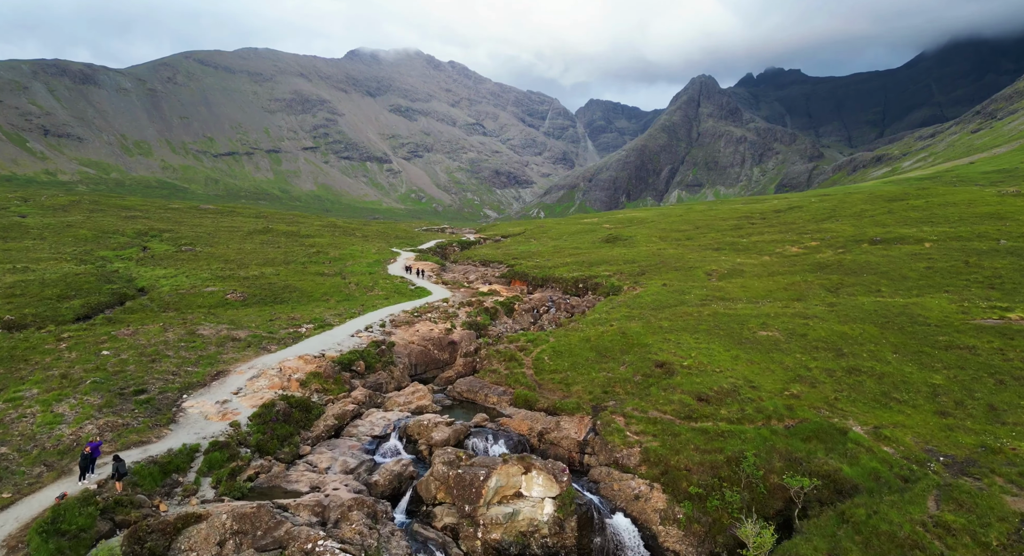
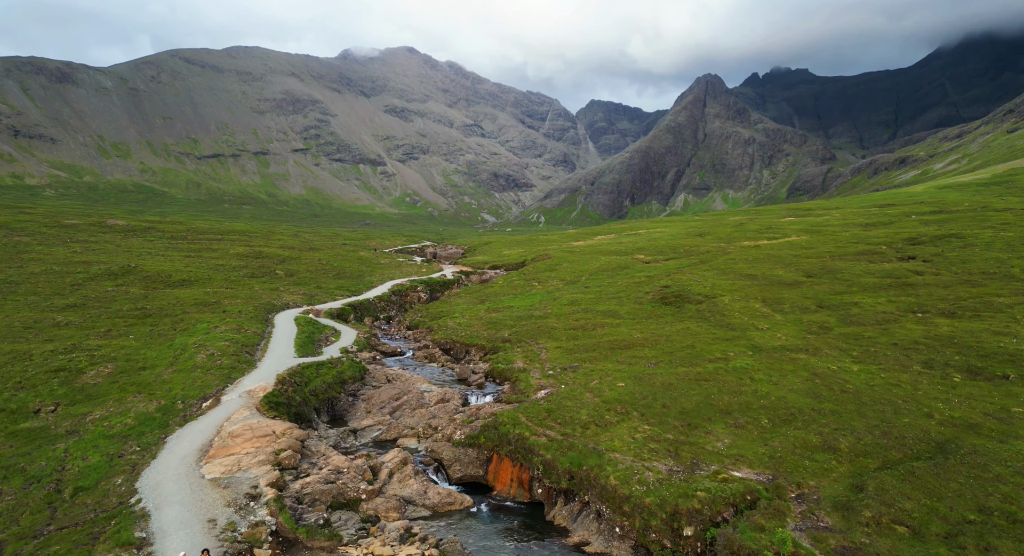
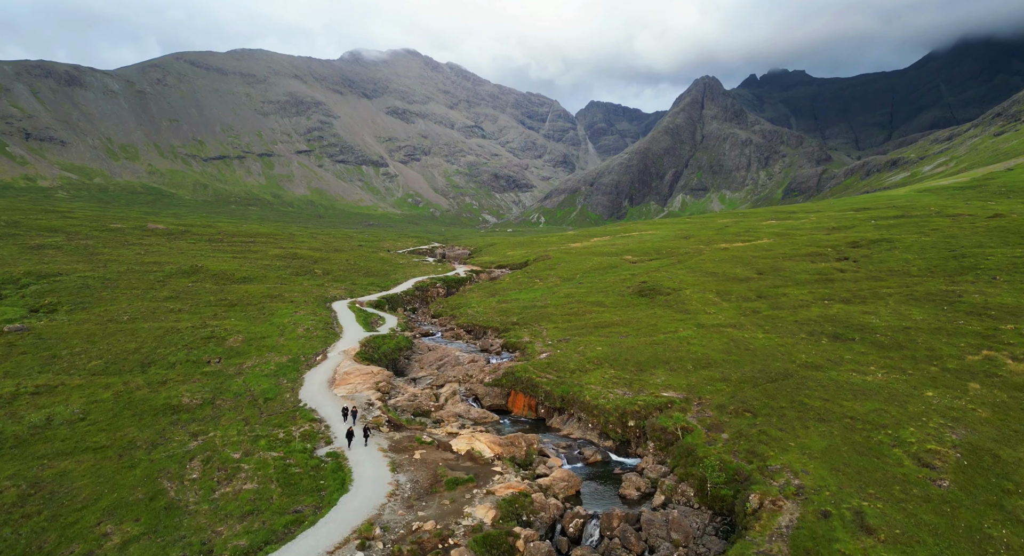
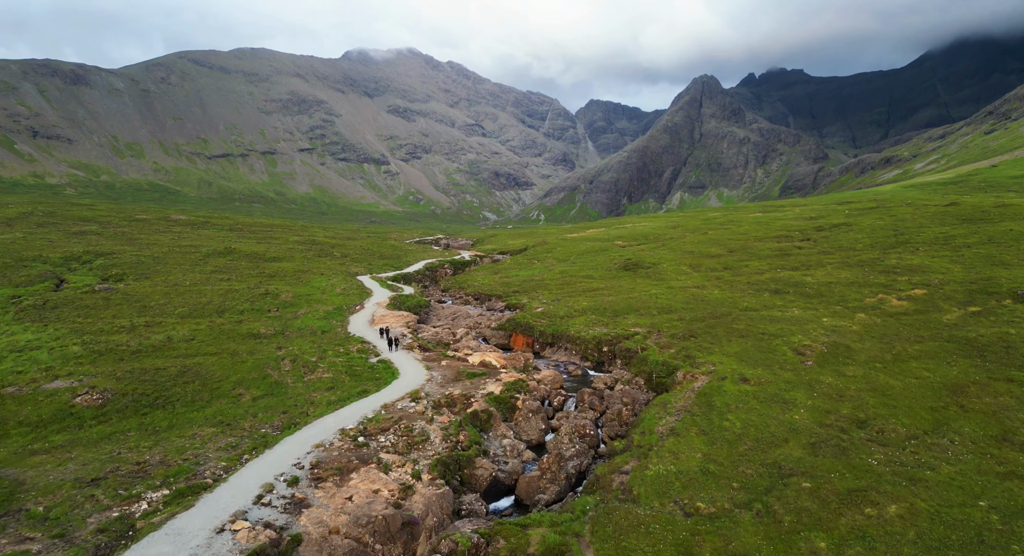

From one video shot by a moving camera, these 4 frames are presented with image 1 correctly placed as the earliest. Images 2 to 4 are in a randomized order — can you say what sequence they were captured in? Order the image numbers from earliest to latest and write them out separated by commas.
4, 3, 2
